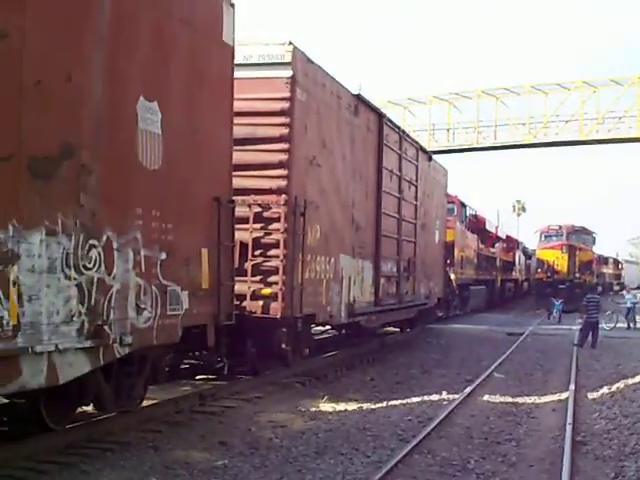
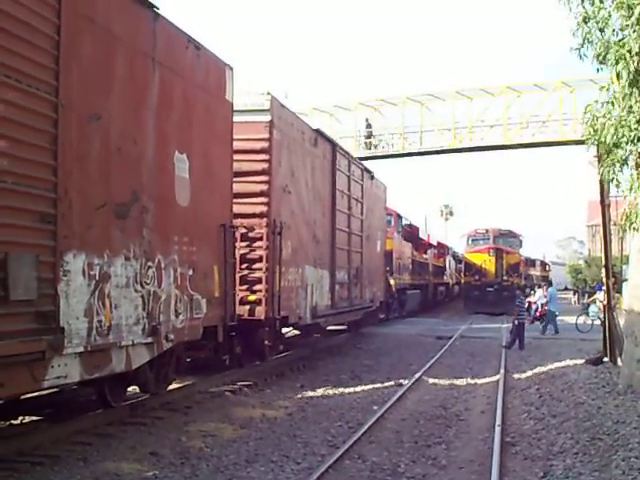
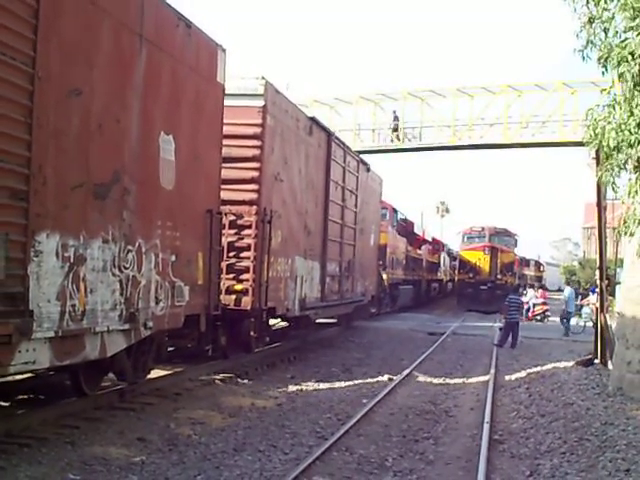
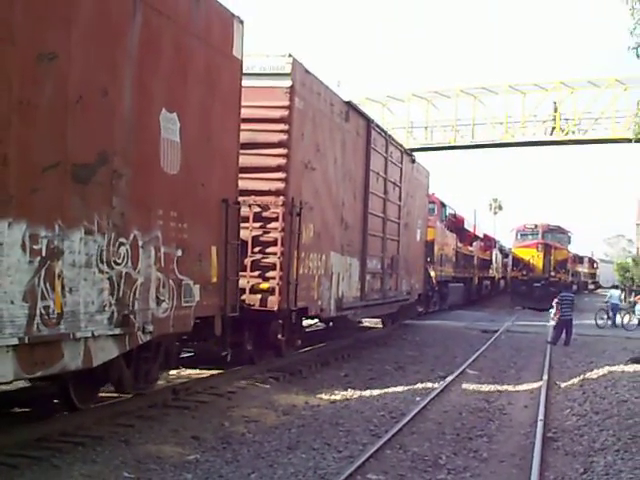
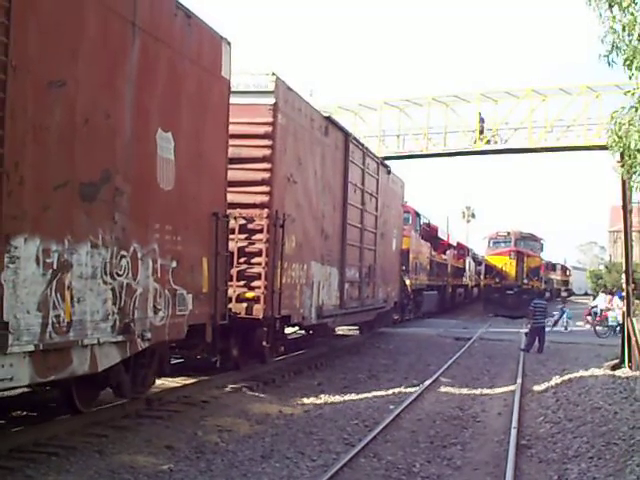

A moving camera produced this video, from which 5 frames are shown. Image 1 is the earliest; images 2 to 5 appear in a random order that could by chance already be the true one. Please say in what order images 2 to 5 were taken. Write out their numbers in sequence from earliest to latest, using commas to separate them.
4, 5, 3, 2
